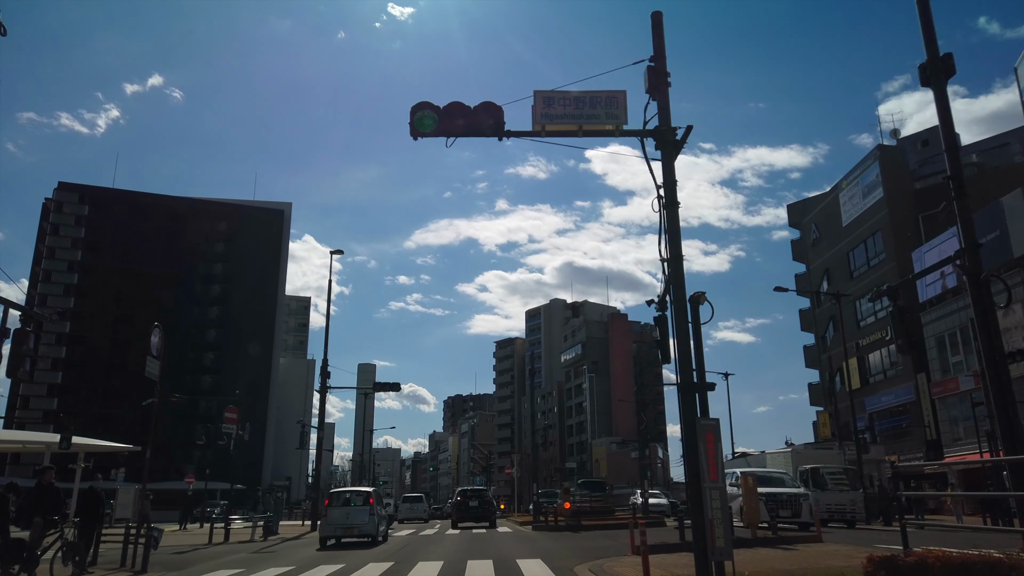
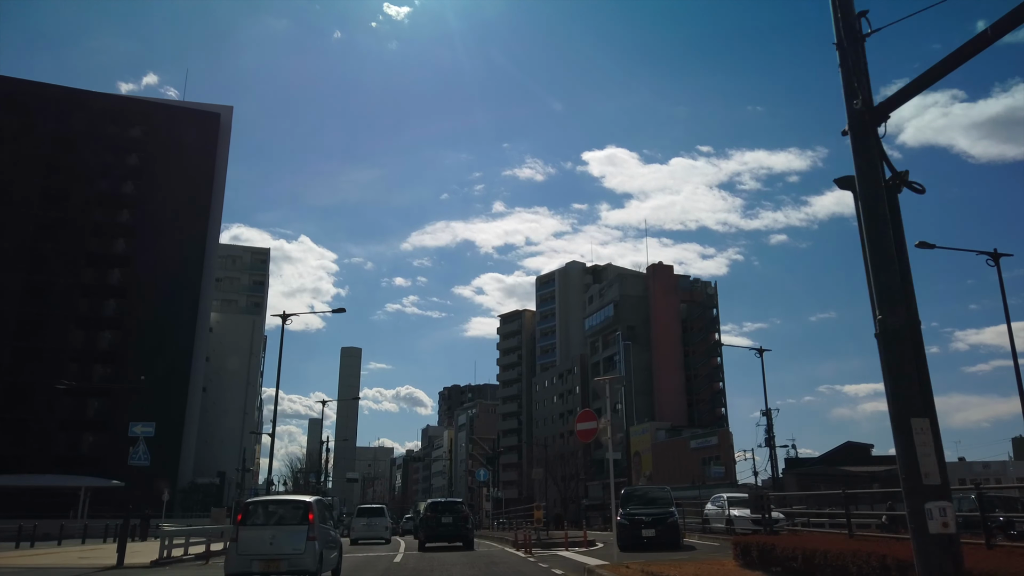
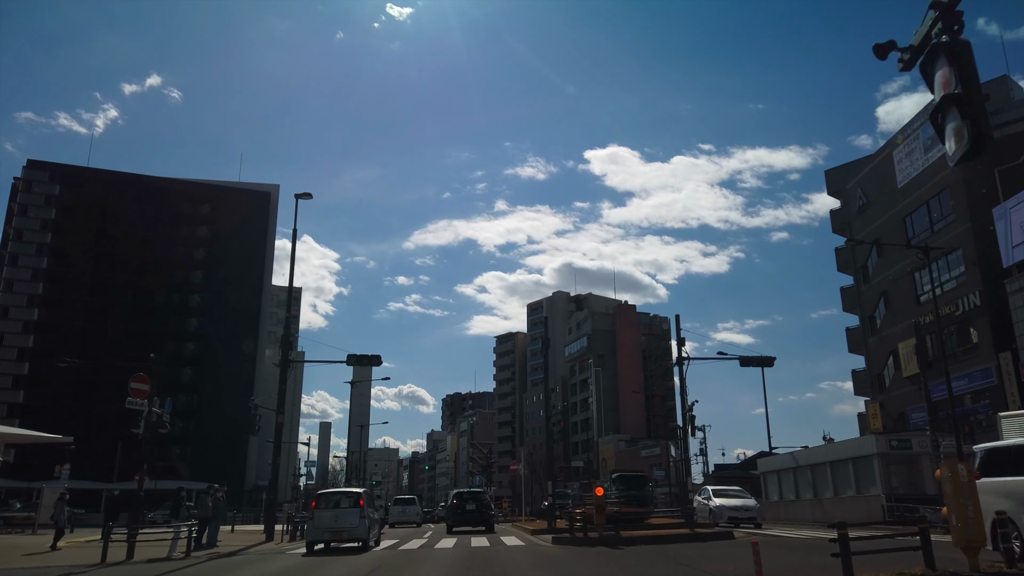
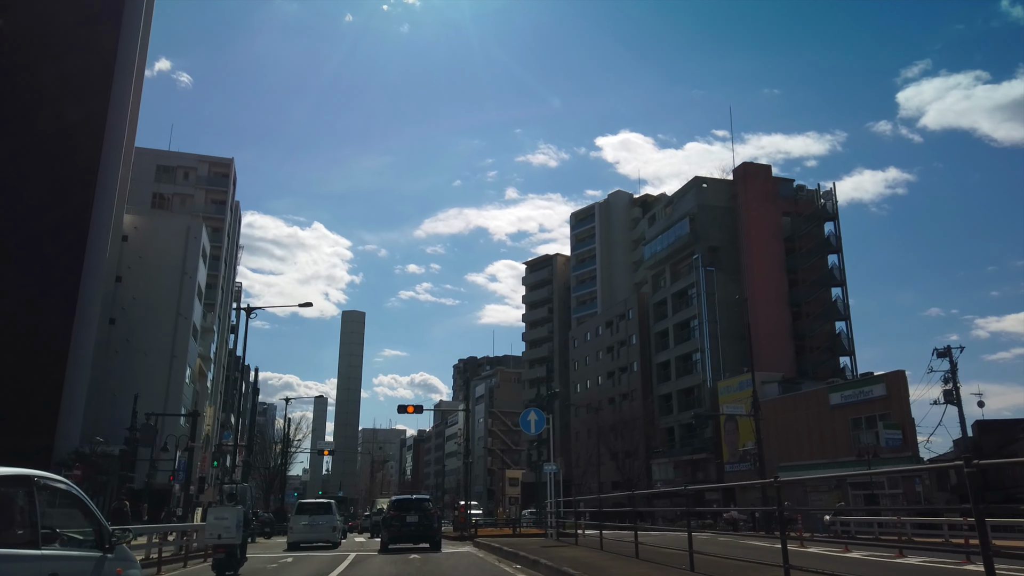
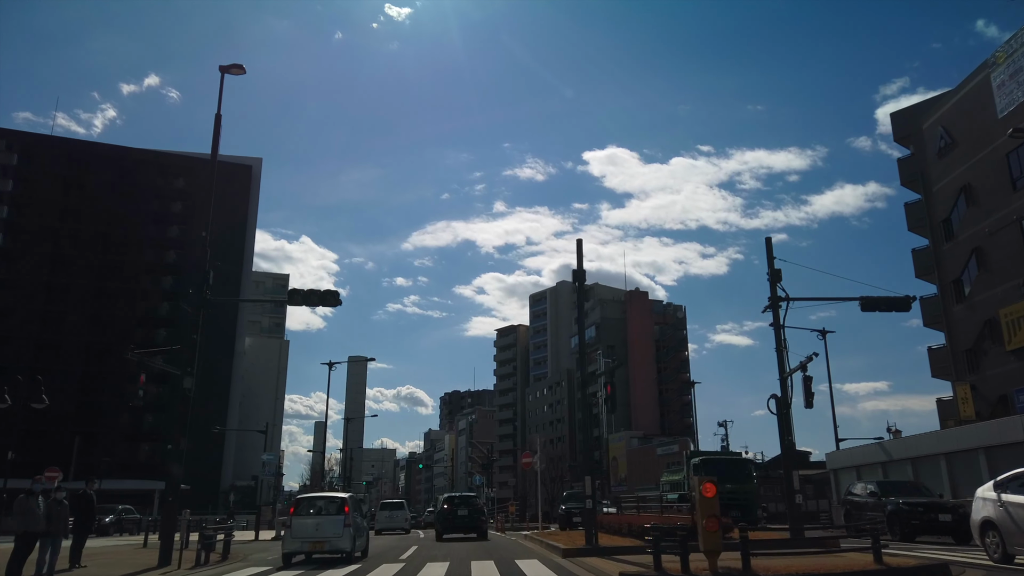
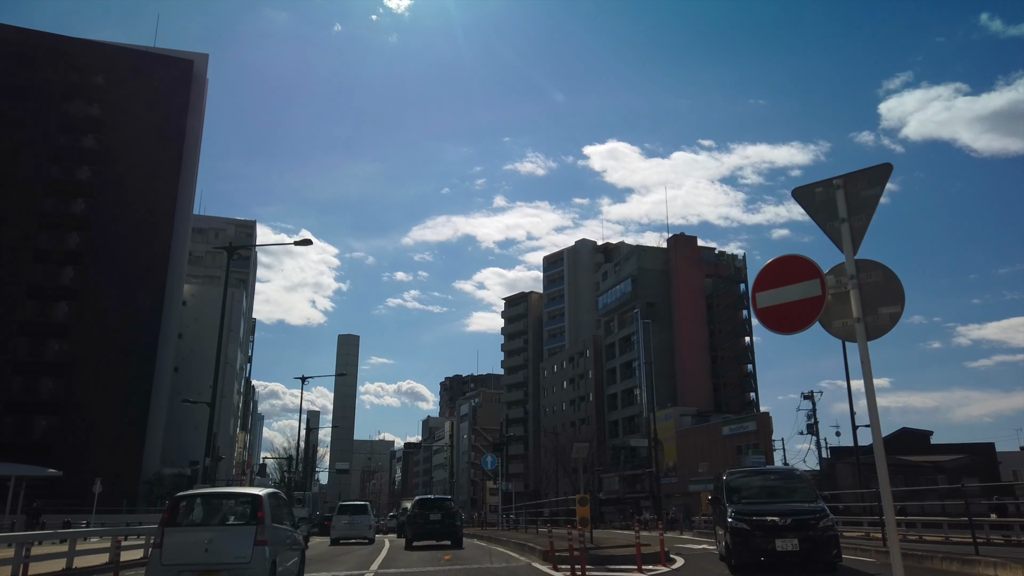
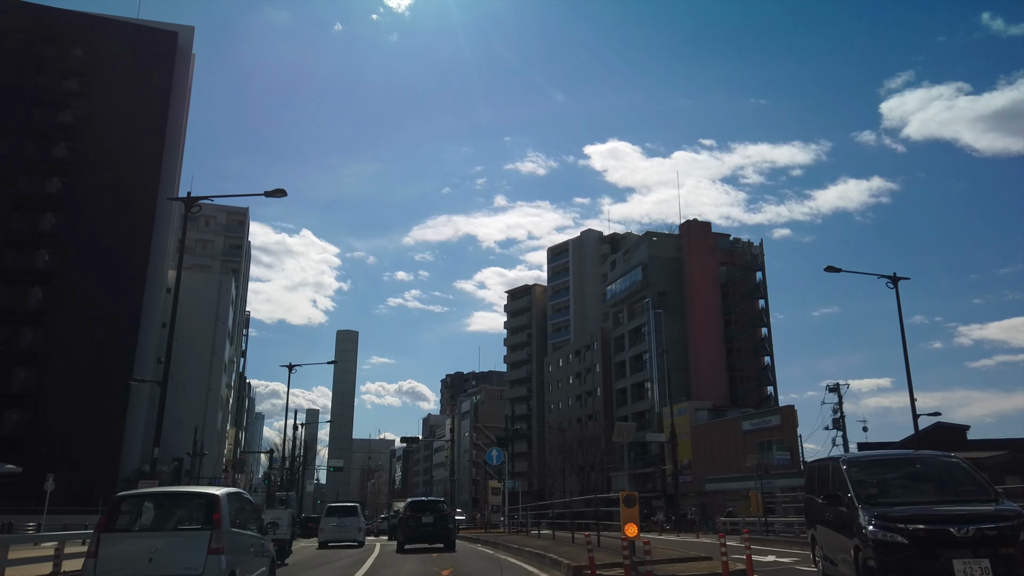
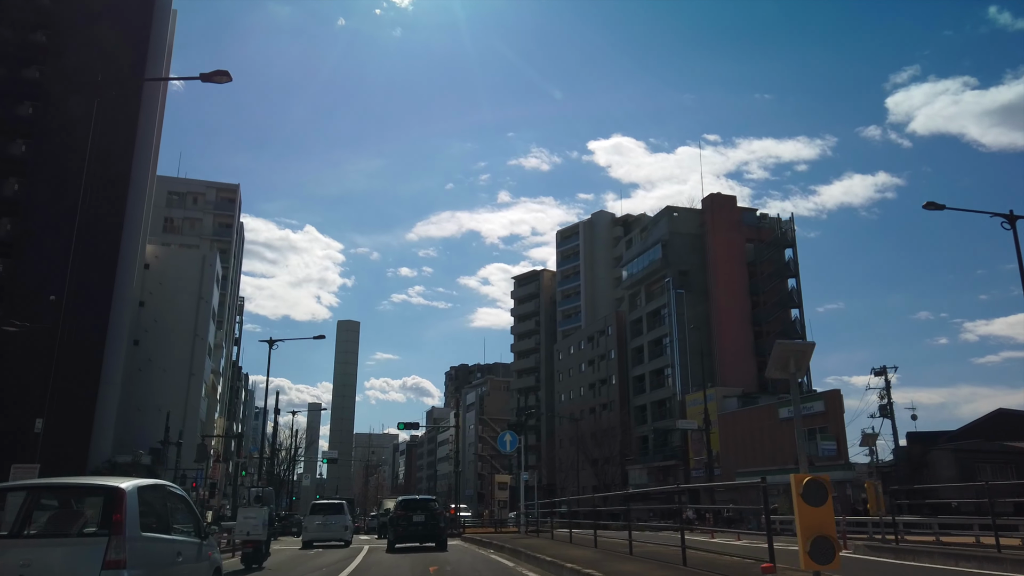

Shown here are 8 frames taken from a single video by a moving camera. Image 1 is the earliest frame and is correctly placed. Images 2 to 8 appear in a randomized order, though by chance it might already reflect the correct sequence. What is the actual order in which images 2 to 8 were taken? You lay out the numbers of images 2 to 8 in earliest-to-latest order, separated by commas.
3, 5, 2, 6, 7, 8, 4
